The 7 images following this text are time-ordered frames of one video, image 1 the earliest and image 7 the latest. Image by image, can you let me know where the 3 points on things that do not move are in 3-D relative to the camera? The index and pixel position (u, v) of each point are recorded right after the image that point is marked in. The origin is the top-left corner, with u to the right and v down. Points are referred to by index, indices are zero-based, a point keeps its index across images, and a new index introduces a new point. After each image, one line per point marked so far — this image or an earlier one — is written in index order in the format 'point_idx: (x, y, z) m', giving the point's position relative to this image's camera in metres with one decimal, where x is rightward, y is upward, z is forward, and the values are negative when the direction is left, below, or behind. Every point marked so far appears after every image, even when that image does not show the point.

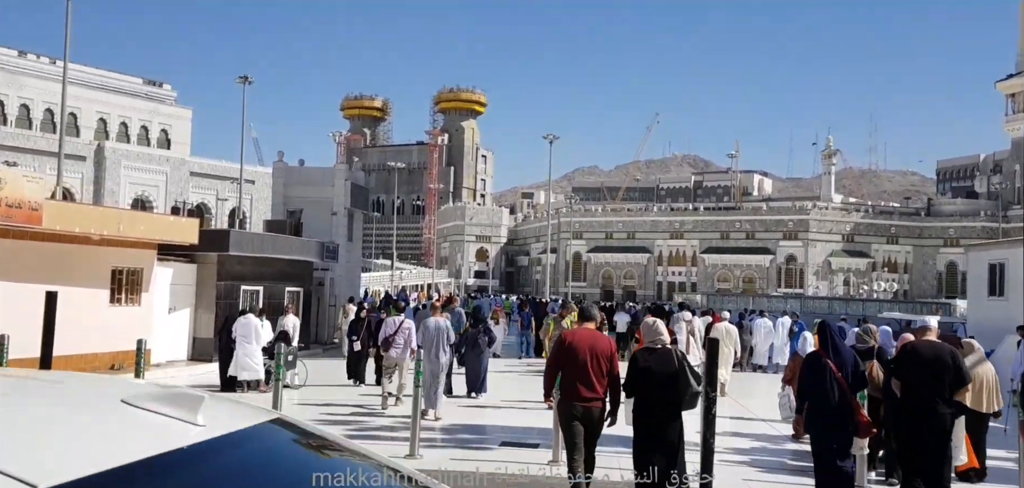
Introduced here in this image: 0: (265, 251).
0: (-4.7, -0.1, +18.6) m
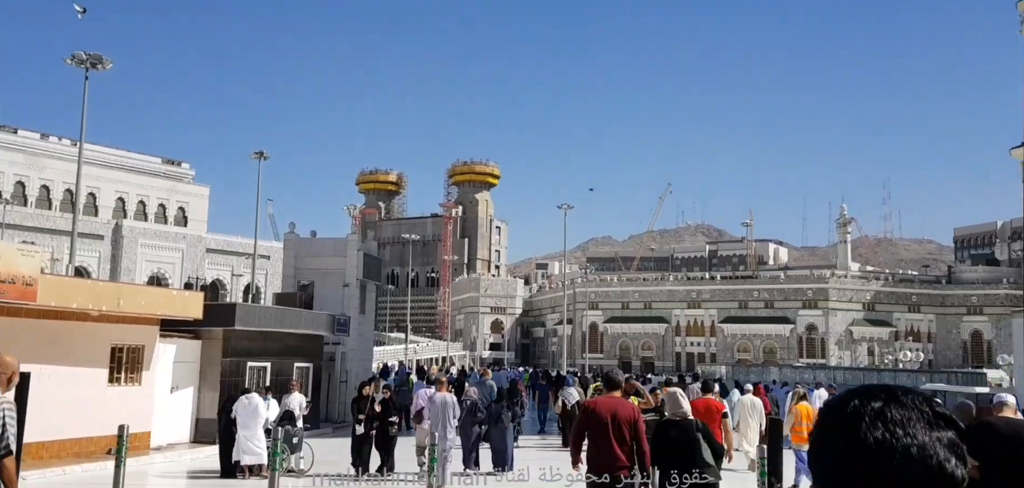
0: (-4.4, -1.5, +17.8) m
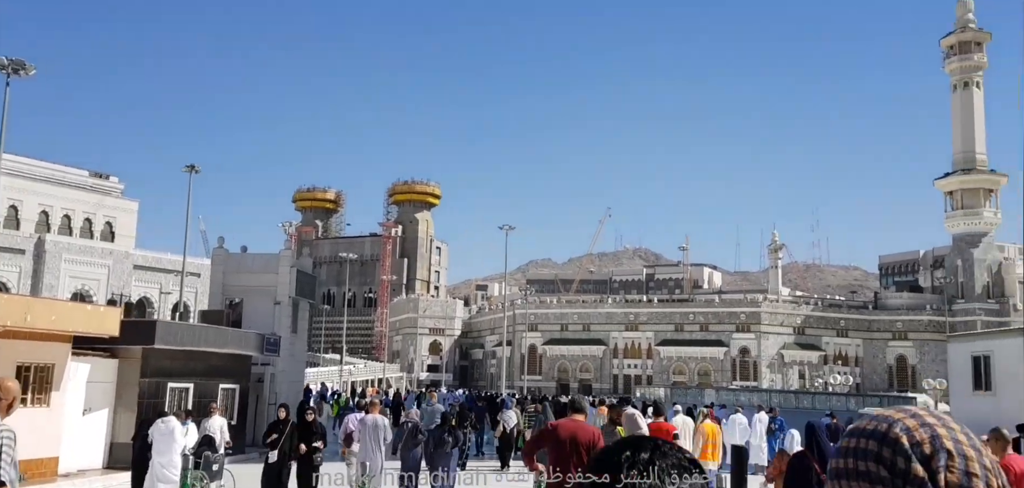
0: (-5.4, -1.7, +16.8) m
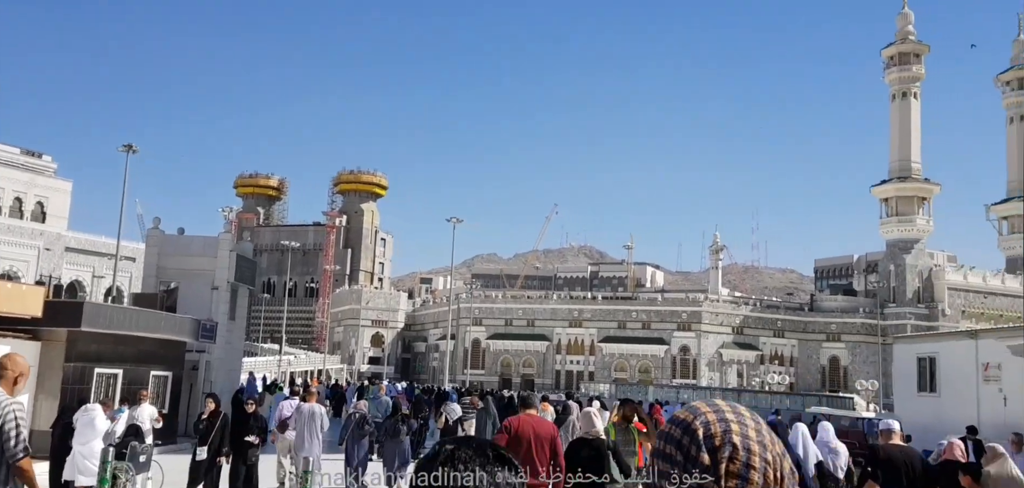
0: (-6.3, -1.4, +15.9) m
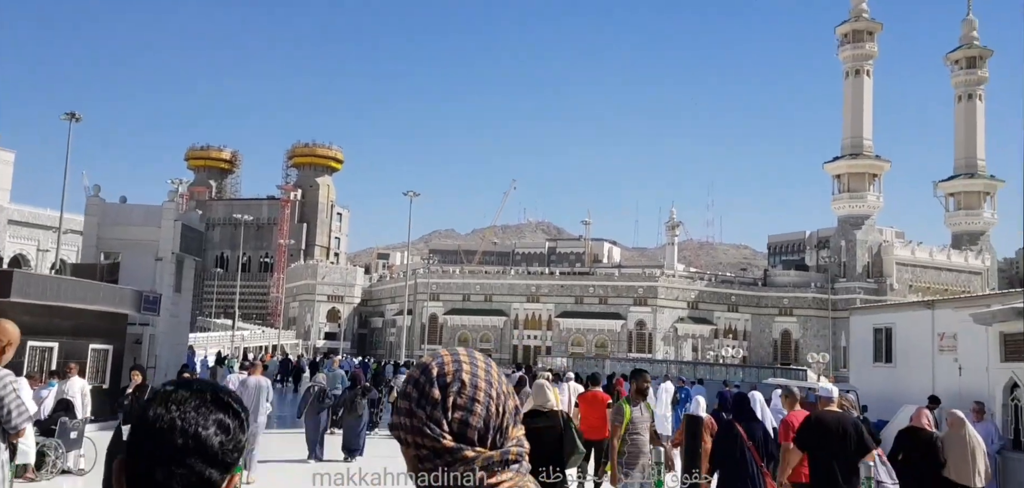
0: (-7.0, -0.9, +15.2) m
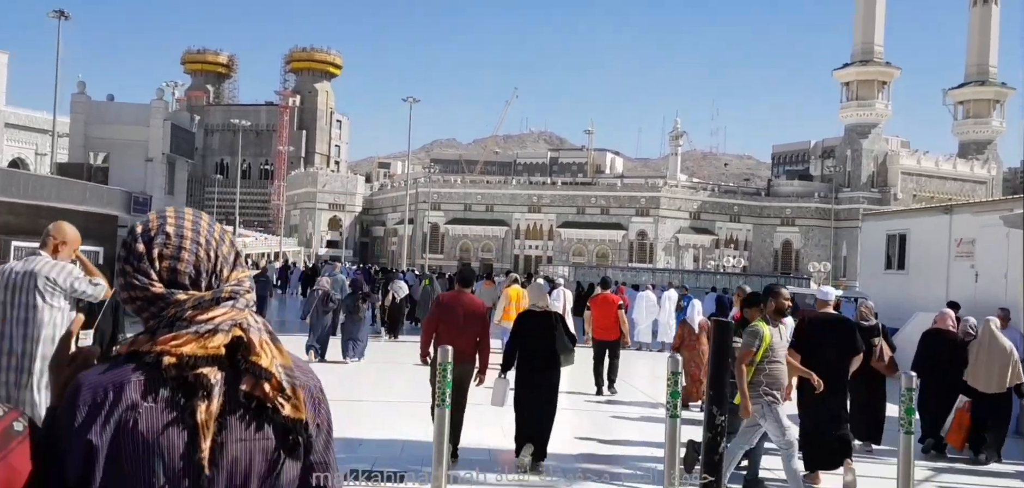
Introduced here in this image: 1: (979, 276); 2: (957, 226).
0: (-7.0, +0.7, +14.6) m
1: (+7.7, -0.5, +16.2) m
2: (+7.8, +0.3, +17.1) m
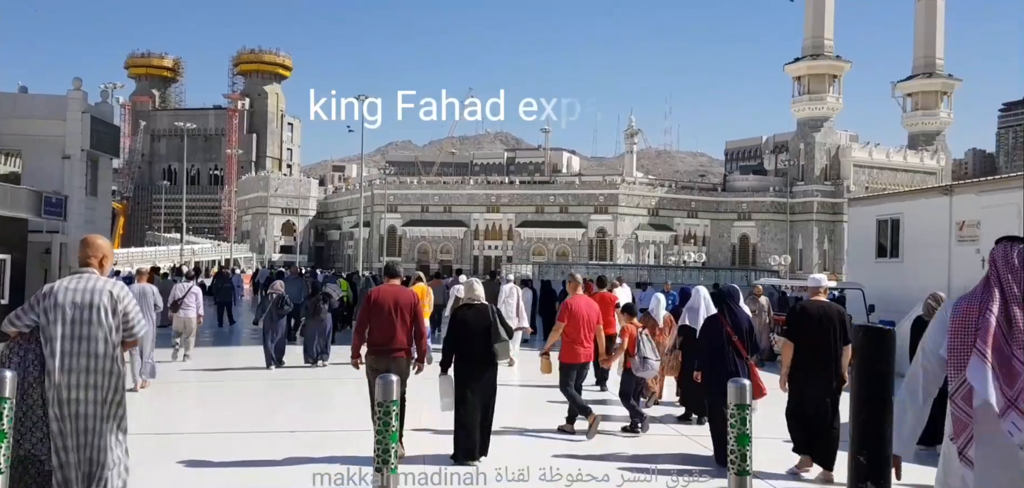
0: (-7.4, +0.6, +12.6) m
1: (+7.2, -0.3, +14.8) m
2: (+7.2, +0.6, +15.8) m
